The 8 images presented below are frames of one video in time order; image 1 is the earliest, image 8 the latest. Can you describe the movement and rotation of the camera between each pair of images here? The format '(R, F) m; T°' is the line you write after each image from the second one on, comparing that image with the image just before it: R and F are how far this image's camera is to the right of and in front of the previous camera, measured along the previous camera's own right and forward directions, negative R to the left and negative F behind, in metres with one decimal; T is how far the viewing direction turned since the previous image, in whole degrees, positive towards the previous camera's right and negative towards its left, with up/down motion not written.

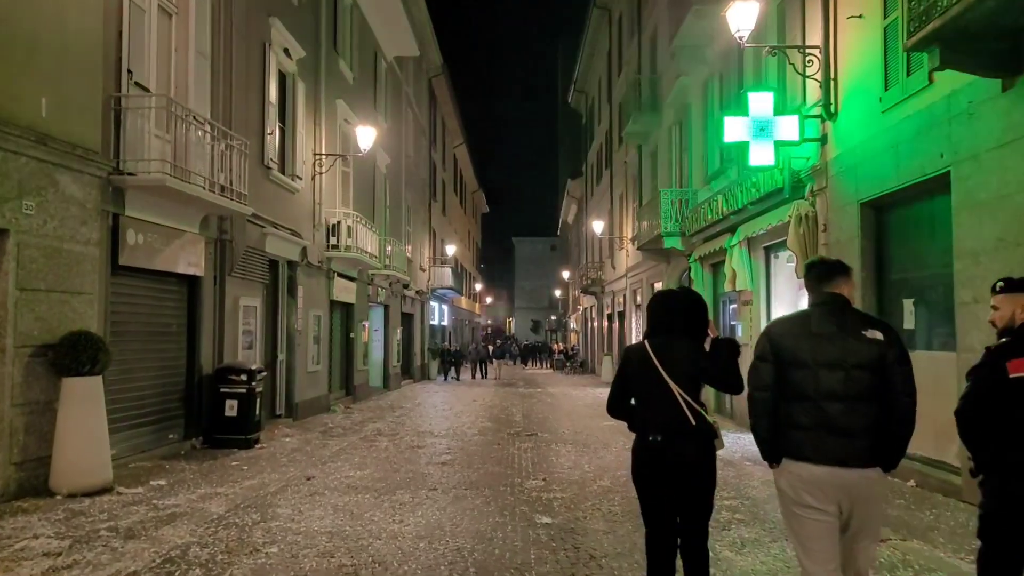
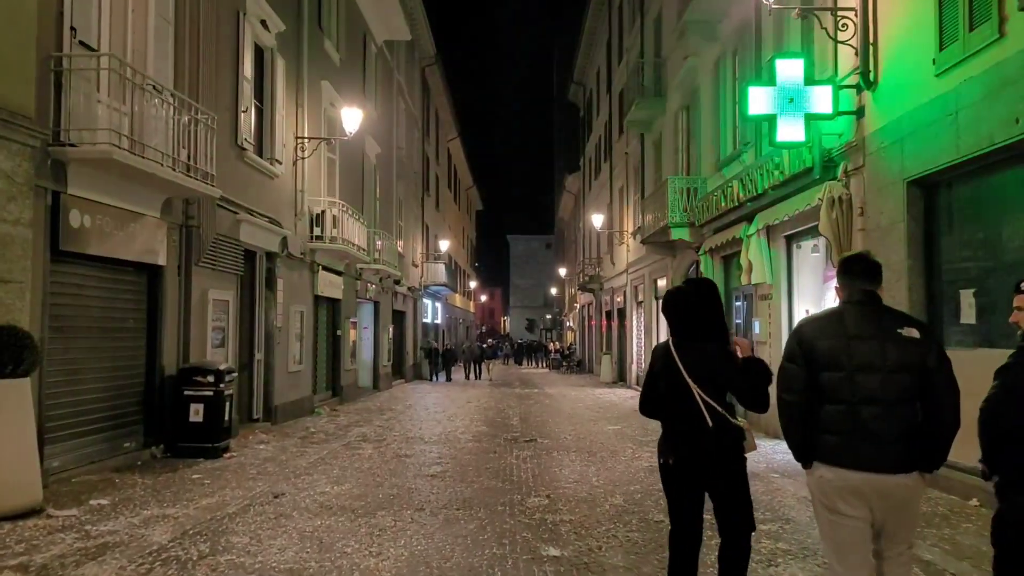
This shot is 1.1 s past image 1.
(0.0, +1.1) m; 0°
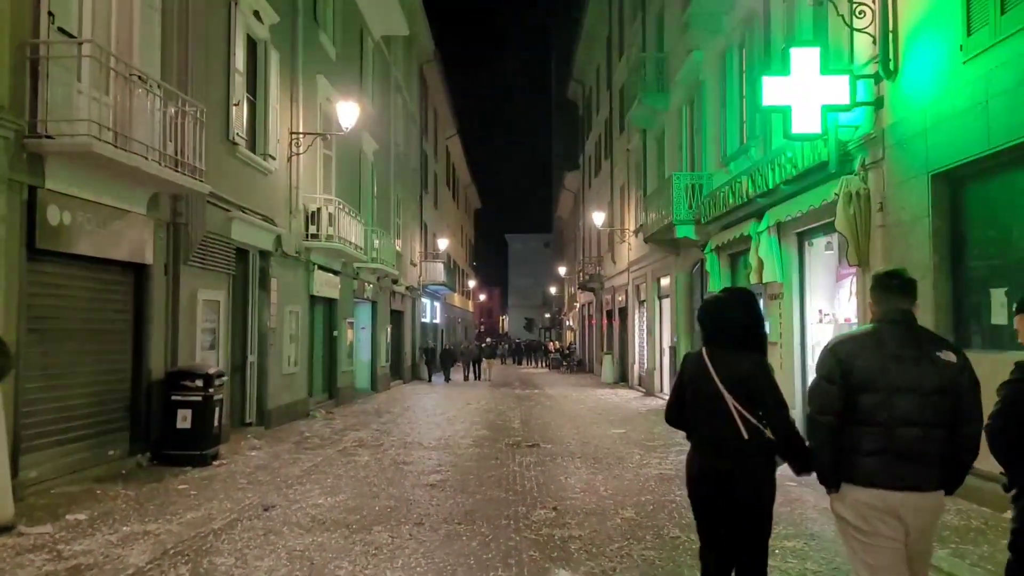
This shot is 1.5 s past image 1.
(-0.1, +0.4) m; 0°
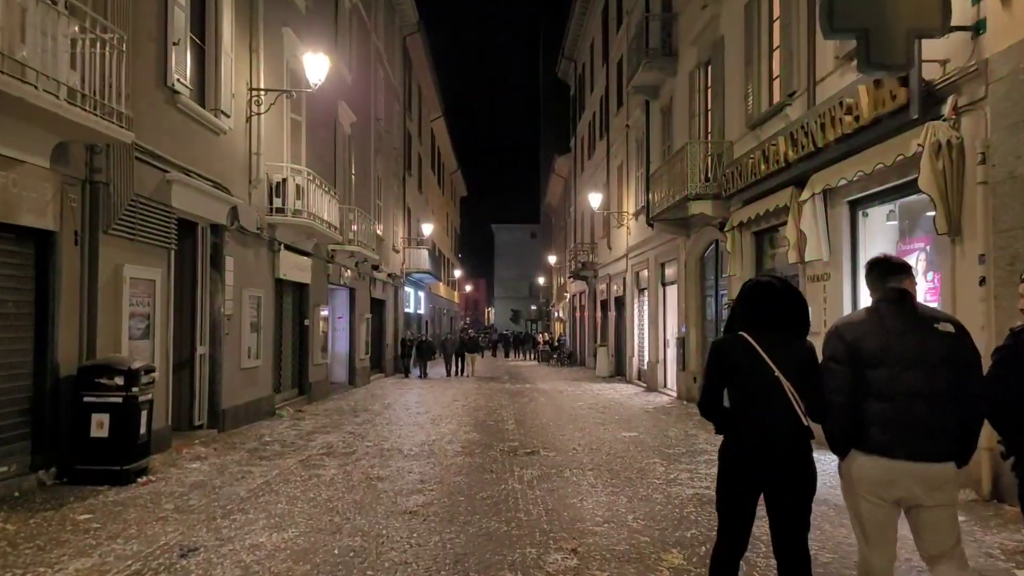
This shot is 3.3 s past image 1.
(-0.1, +1.8) m; +1°
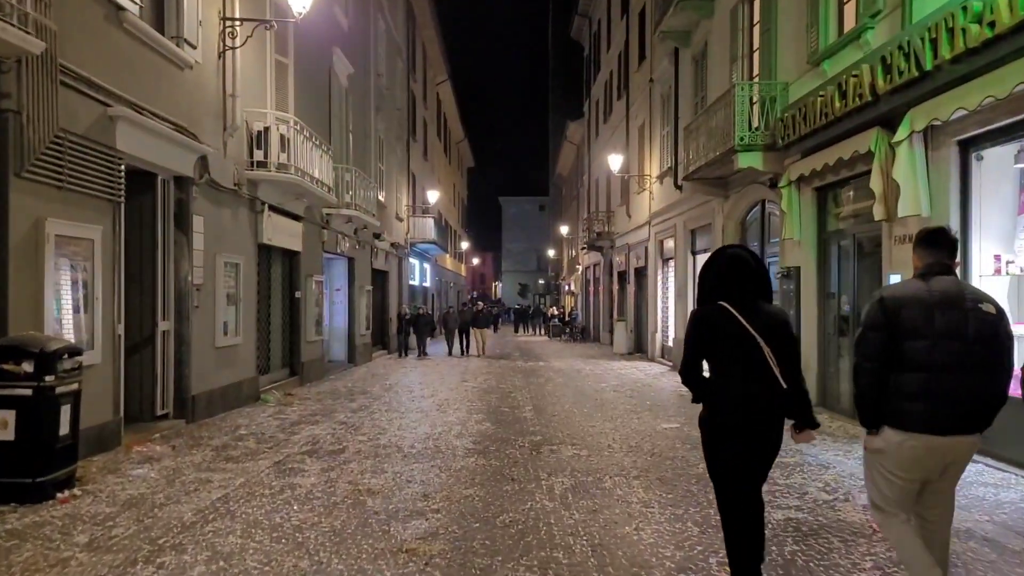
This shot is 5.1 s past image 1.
(-0.2, +1.7) m; 0°
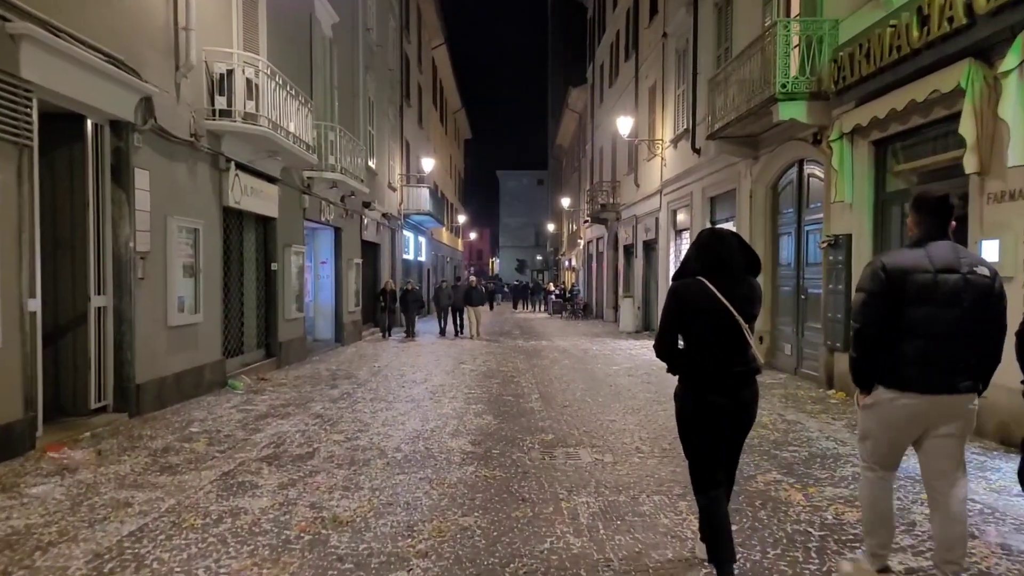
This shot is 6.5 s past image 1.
(-0.1, +1.5) m; 0°
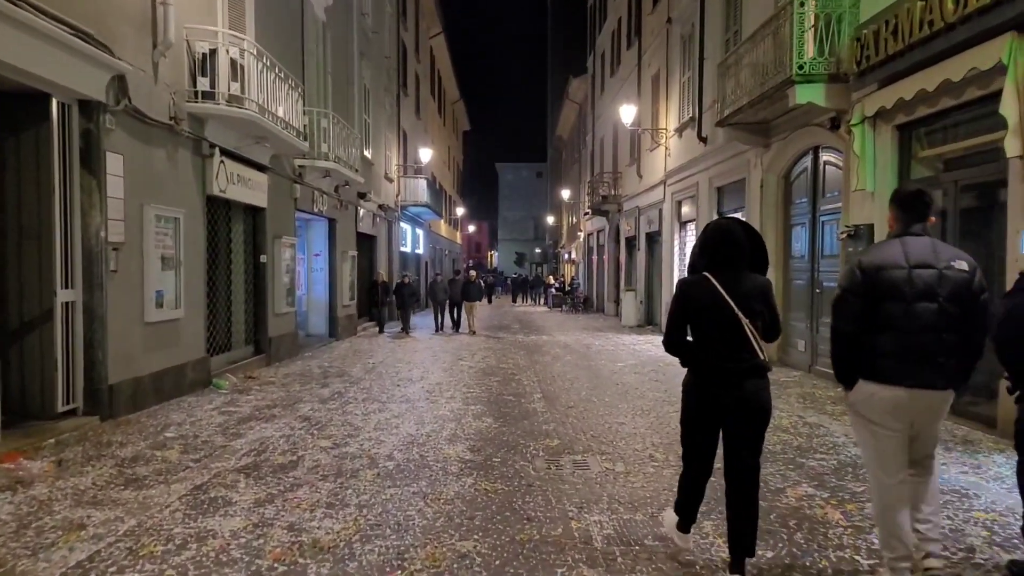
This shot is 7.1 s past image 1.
(0.0, +0.6) m; 0°
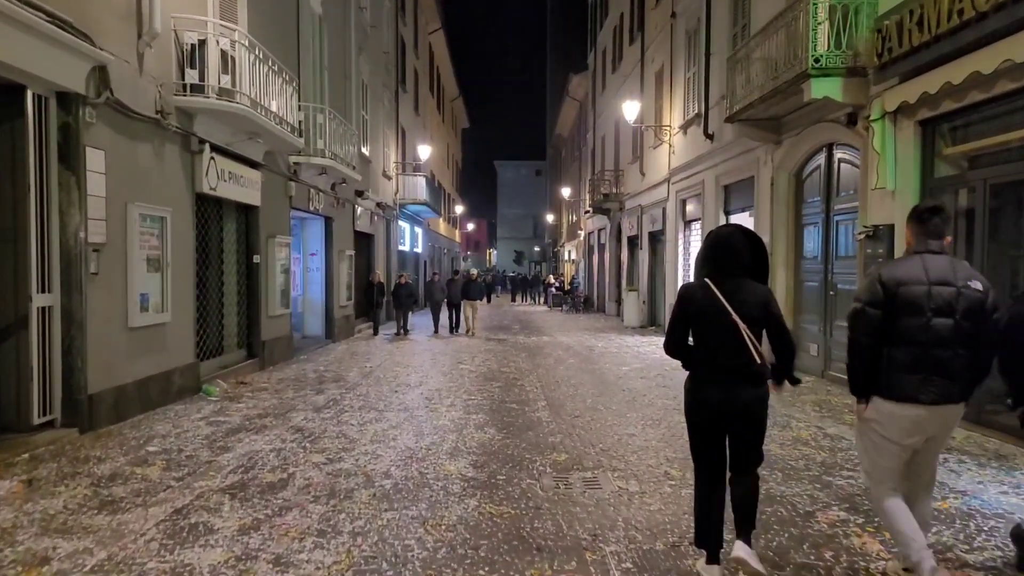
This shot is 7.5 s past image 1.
(-0.1, +0.4) m; 0°
